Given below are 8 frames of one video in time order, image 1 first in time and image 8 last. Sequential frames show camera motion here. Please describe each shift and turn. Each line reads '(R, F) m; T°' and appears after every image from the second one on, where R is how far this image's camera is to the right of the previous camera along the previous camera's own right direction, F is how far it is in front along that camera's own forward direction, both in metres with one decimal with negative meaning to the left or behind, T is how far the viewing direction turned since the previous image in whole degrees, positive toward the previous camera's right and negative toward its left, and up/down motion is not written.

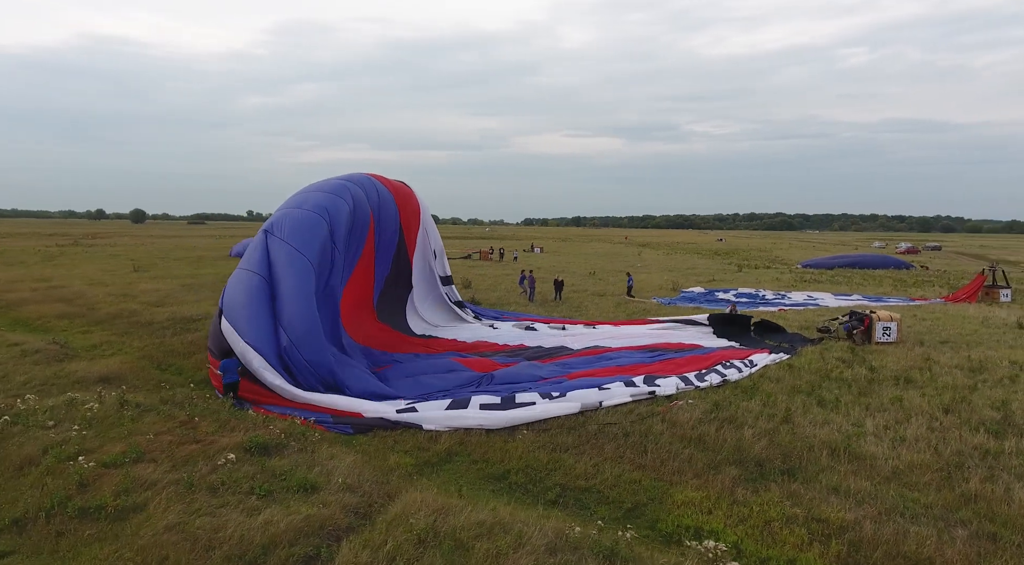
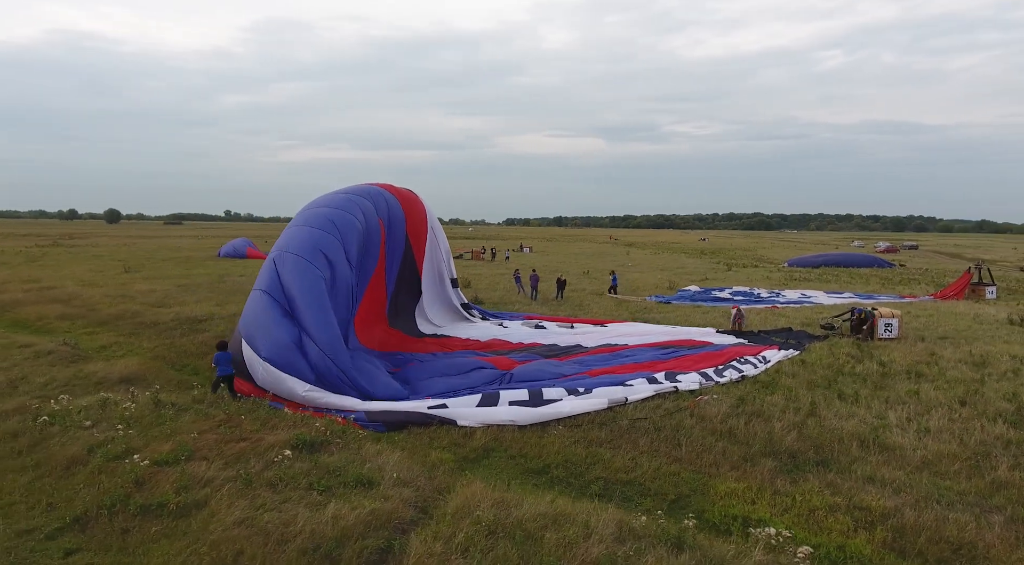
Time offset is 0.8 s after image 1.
(-0.7, -0.2) m; +2°
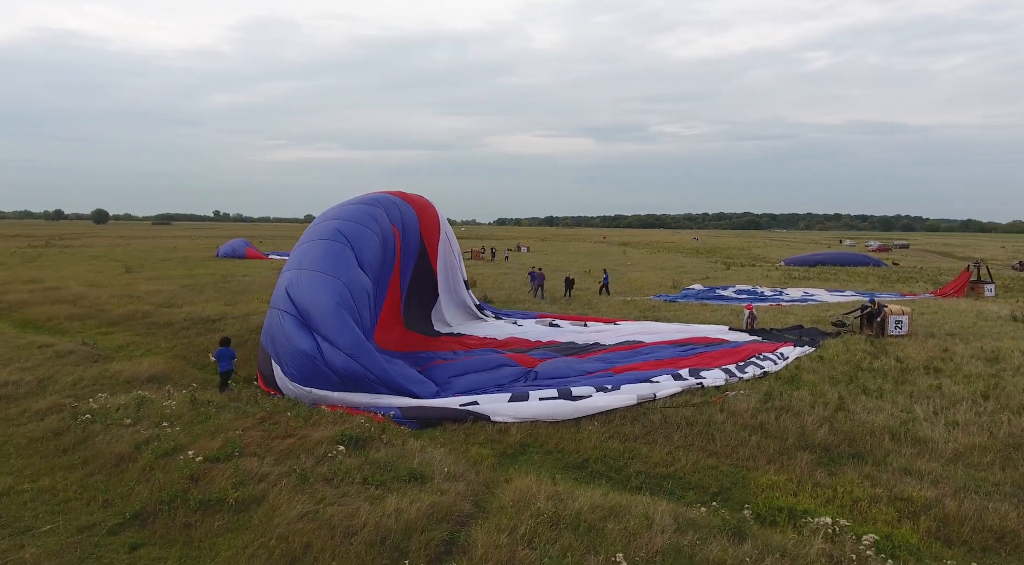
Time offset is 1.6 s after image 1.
(-0.6, -0.1) m; +1°
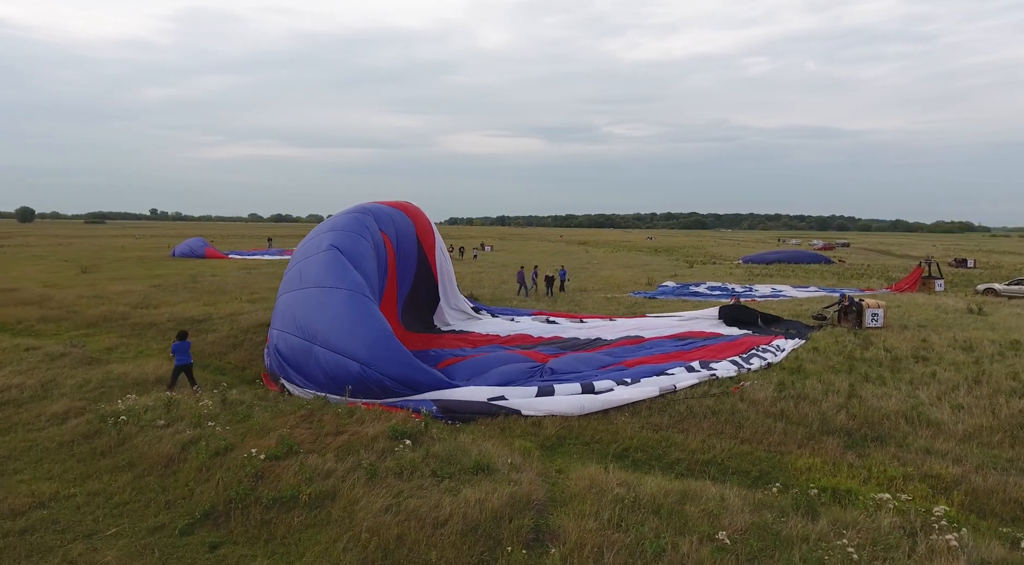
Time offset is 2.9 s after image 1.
(-1.2, -0.1) m; +5°
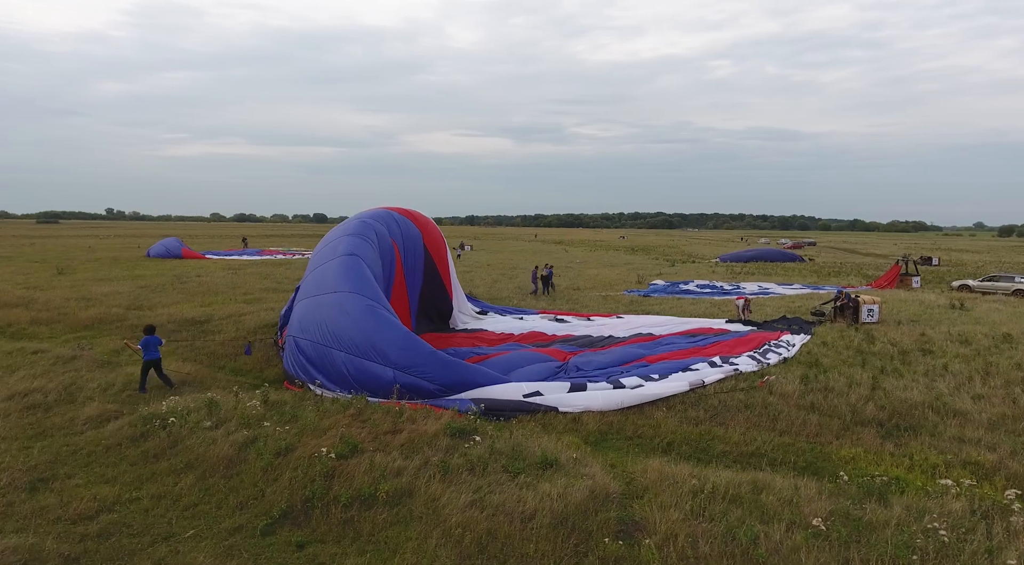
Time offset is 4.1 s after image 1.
(-1.1, -0.1) m; +3°
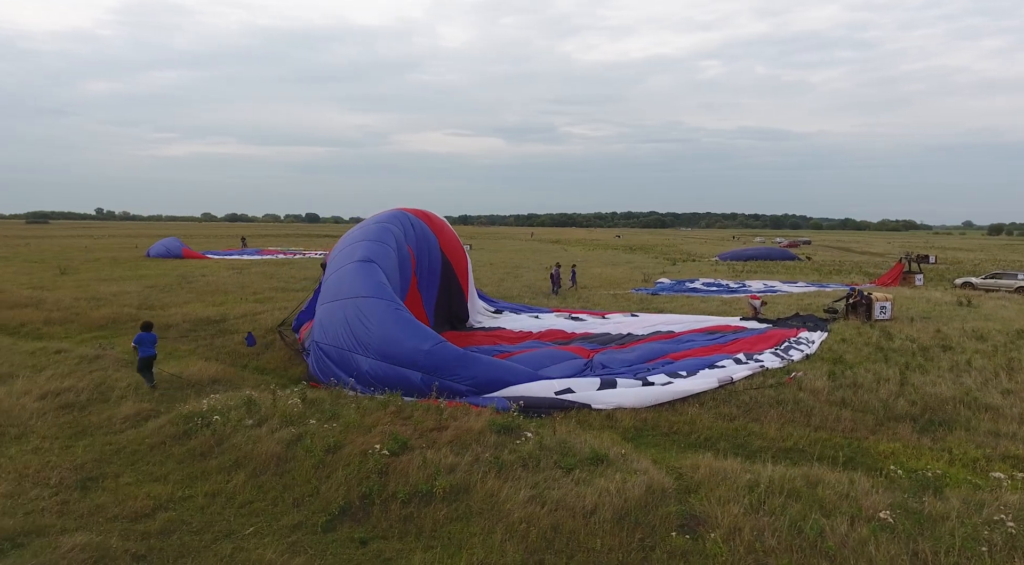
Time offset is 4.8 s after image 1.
(-0.6, 0.0) m; +1°
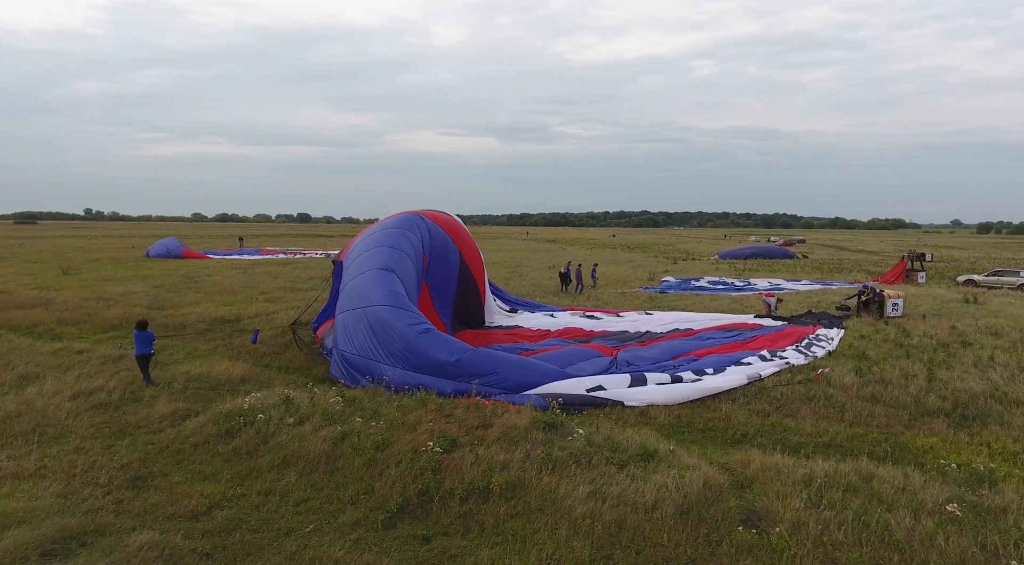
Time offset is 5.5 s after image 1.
(-0.6, 0.0) m; +1°
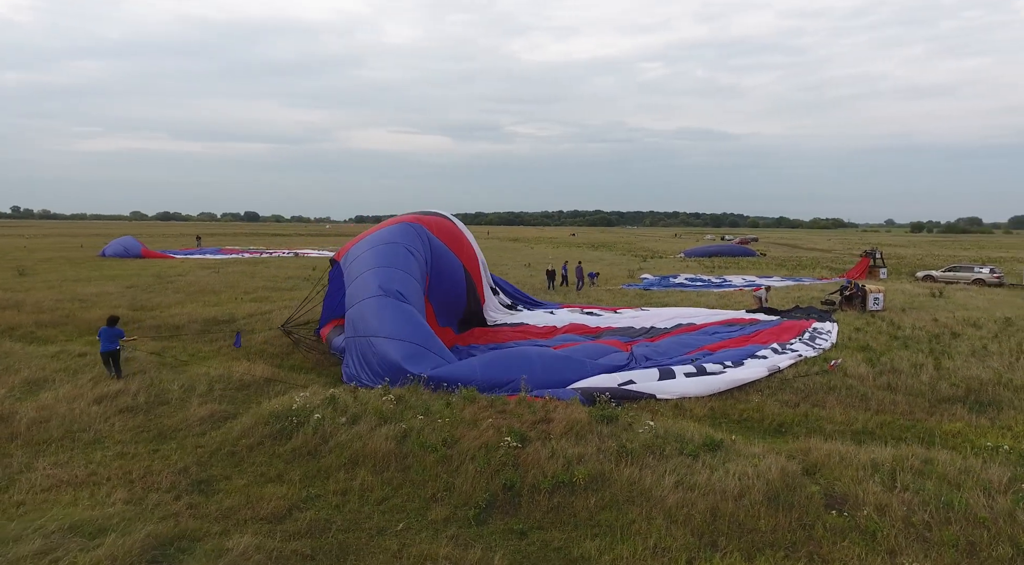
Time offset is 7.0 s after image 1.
(-1.3, 0.0) m; +5°
